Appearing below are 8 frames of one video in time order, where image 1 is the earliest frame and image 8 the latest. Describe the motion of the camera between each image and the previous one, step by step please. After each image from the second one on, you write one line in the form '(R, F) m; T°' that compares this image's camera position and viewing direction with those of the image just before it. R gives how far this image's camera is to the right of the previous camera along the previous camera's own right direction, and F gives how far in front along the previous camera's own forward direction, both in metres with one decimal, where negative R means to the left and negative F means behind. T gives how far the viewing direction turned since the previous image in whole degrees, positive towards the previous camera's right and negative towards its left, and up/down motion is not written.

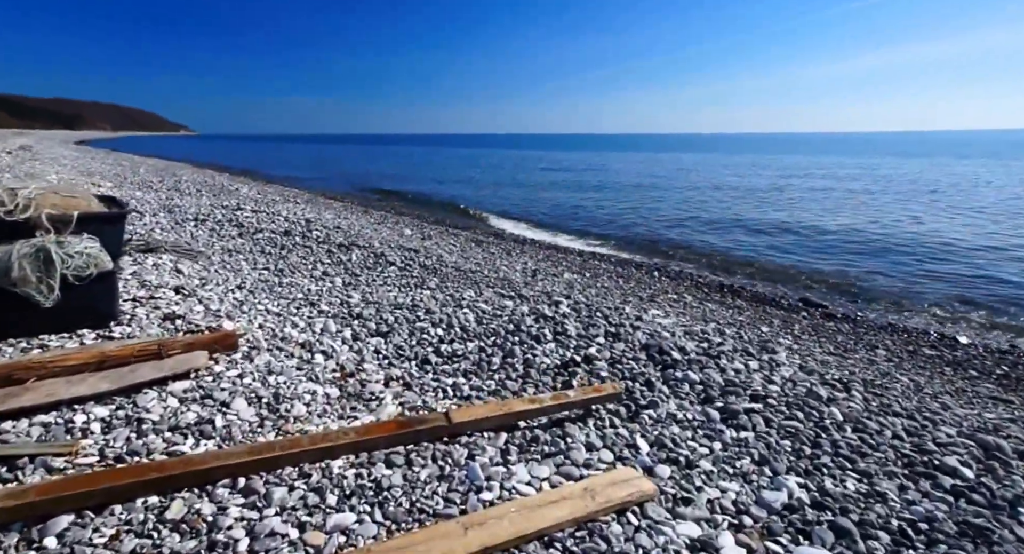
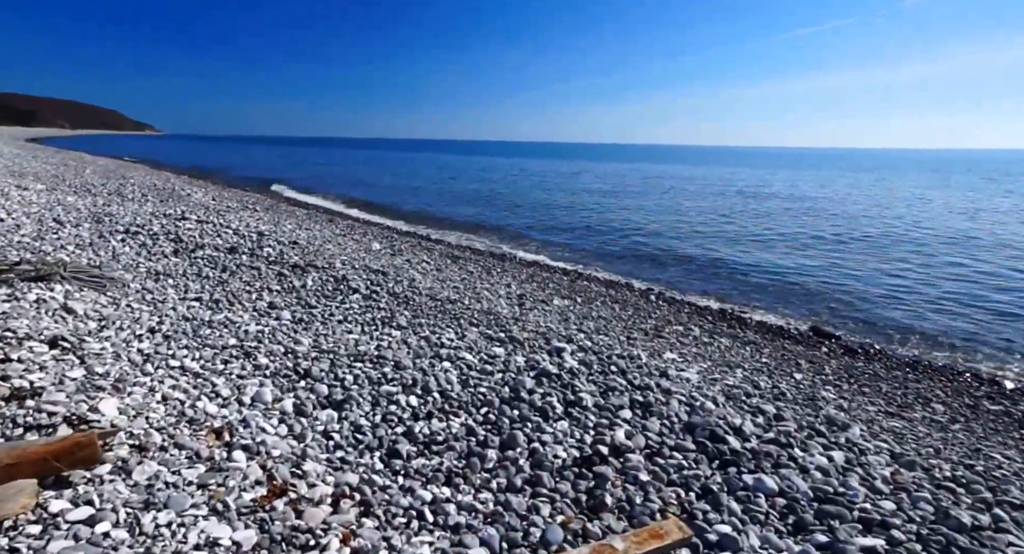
(-0.3, +1.9) m; +3°
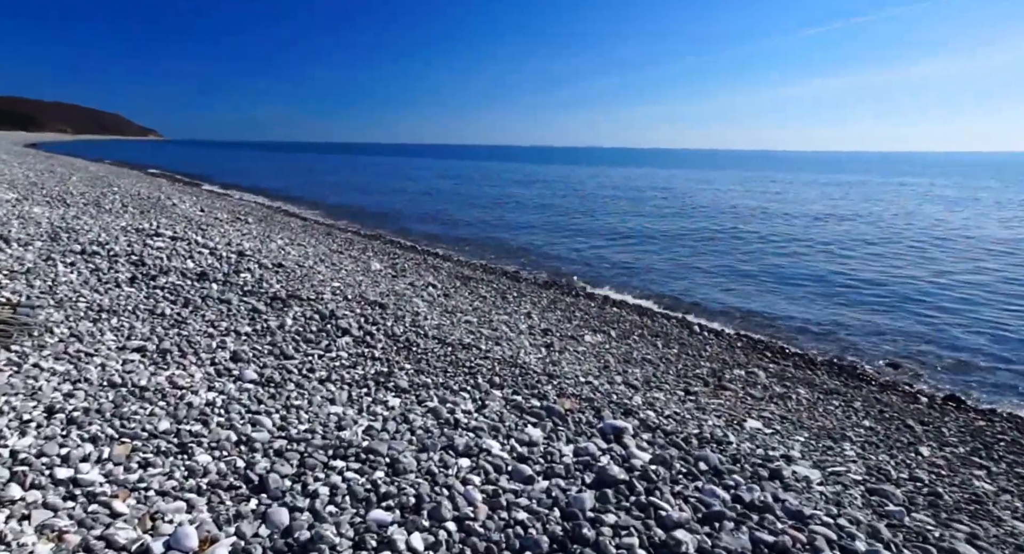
(-0.4, +2.2) m; 0°
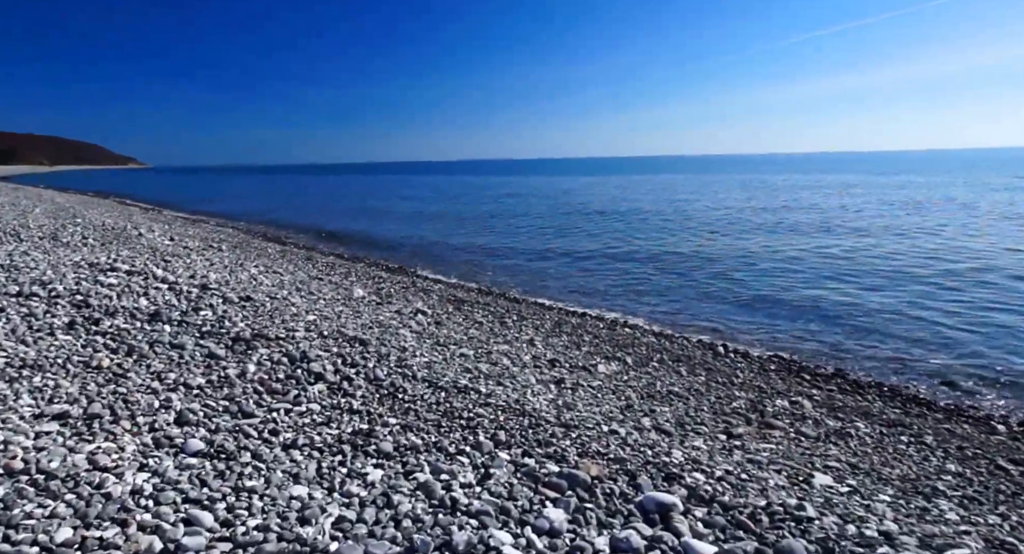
(-0.1, +1.4) m; +1°
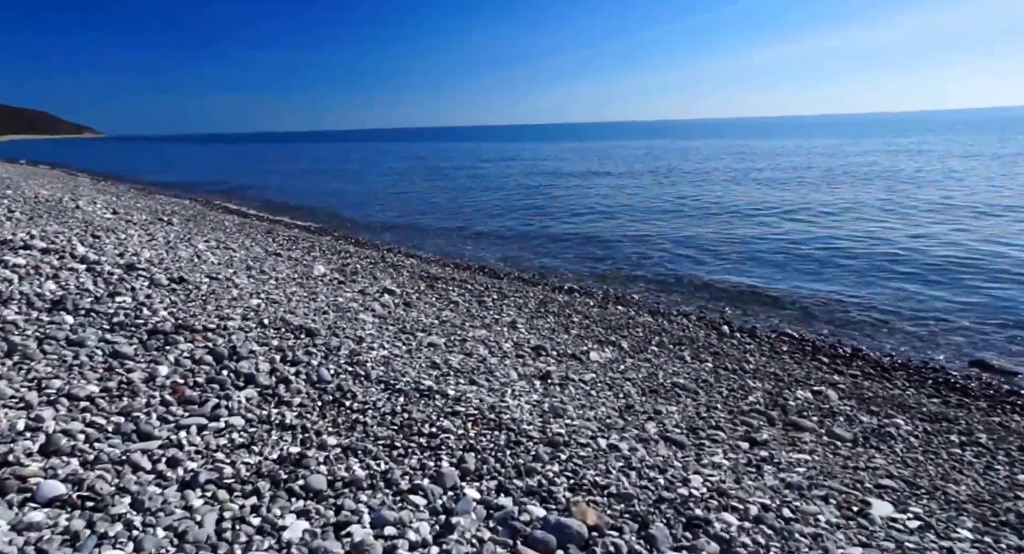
(+0.1, +1.5) m; +2°
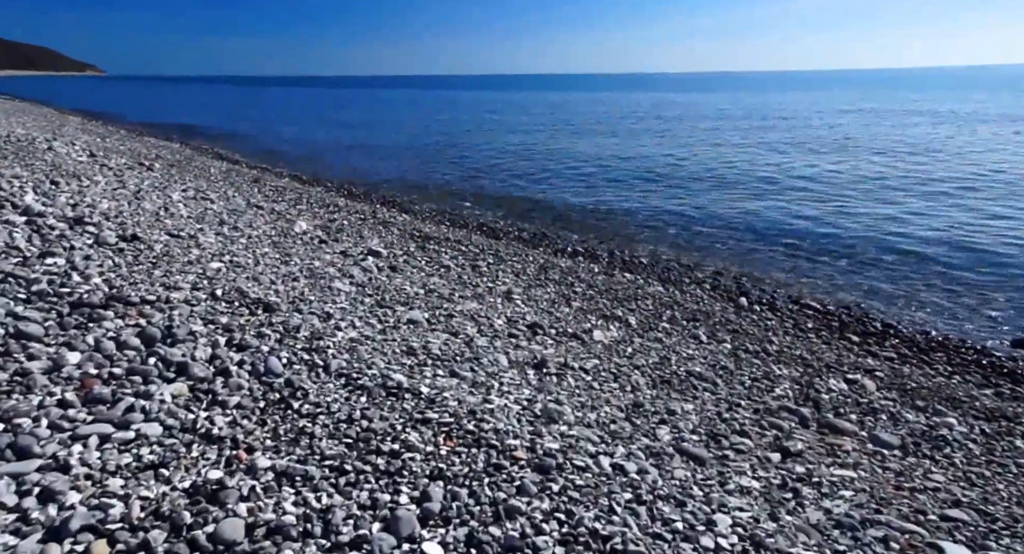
(+0.2, +1.2) m; 0°
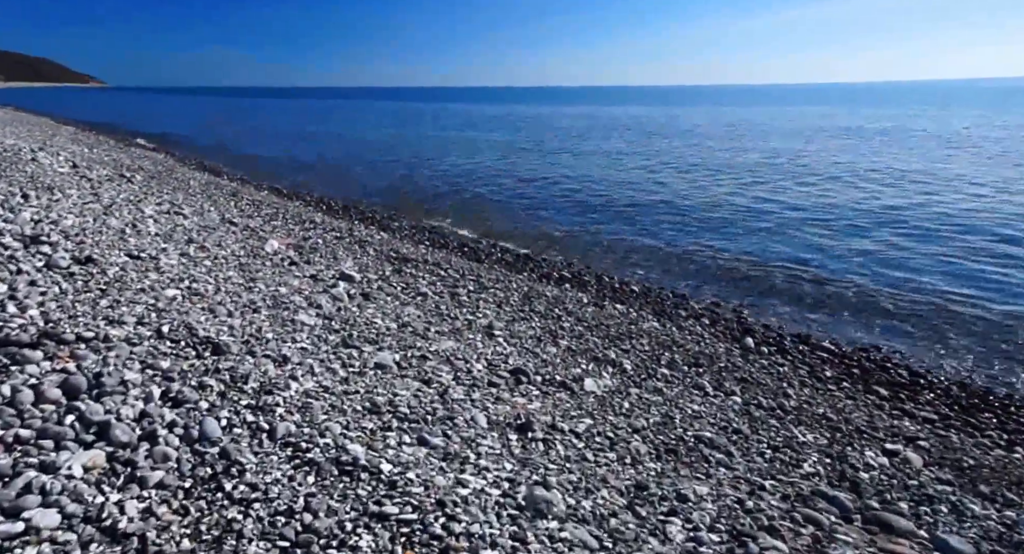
(+0.1, +0.8) m; 0°
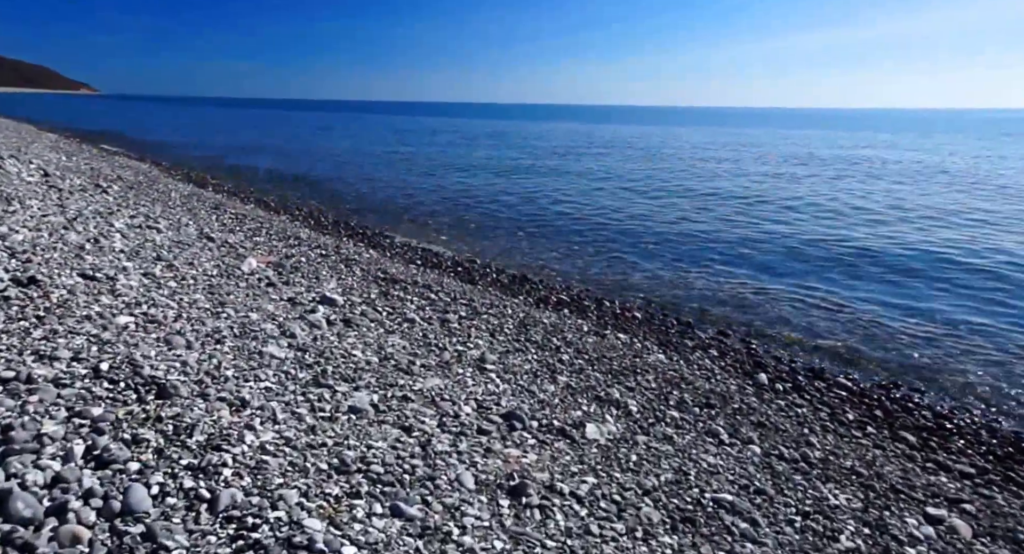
(0.0, +0.7) m; +1°
